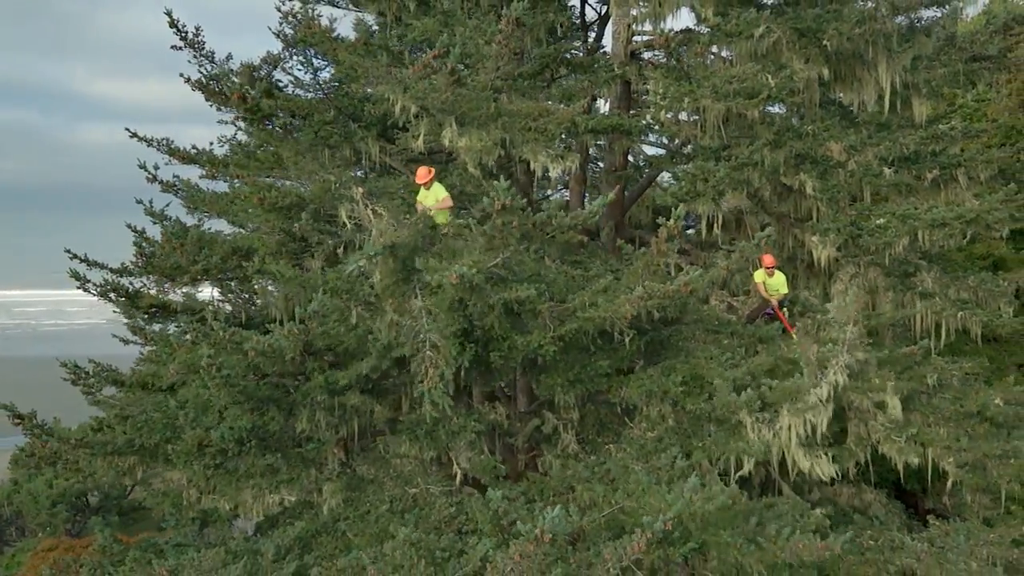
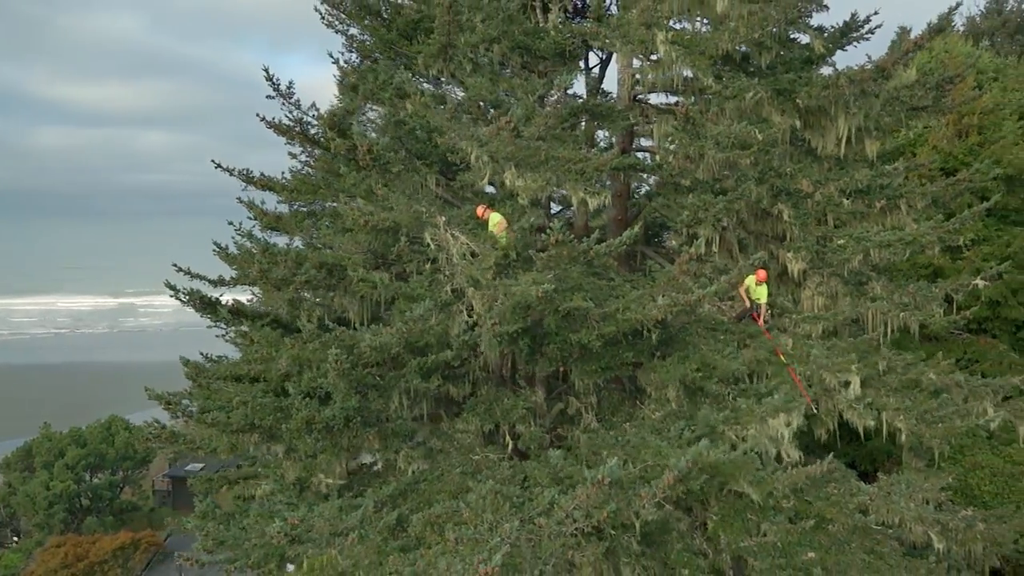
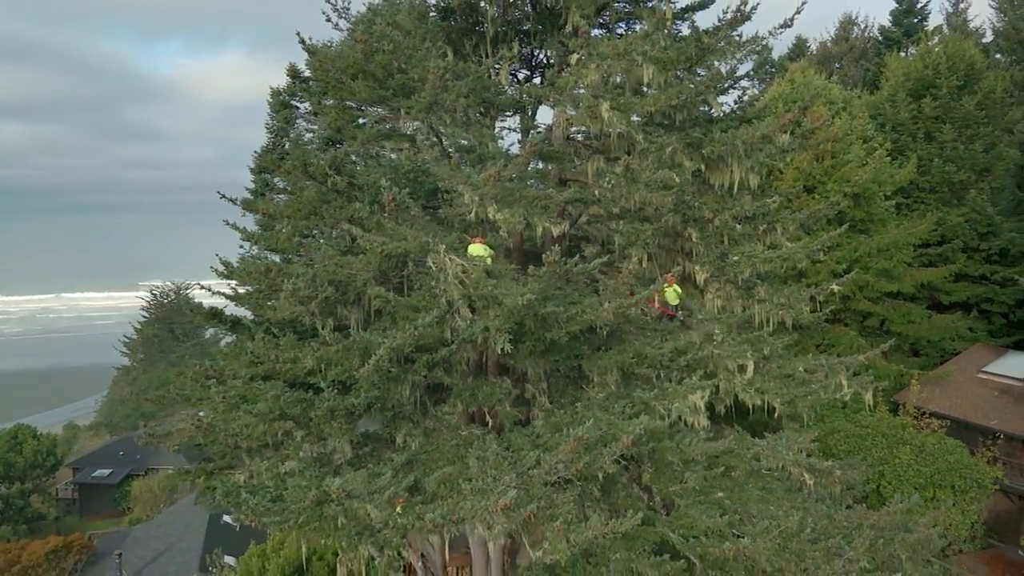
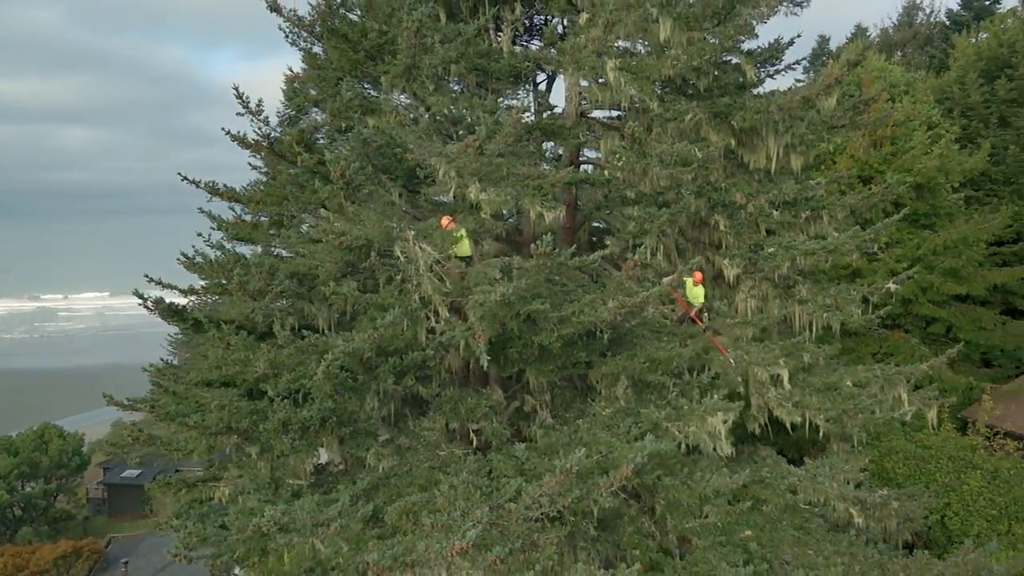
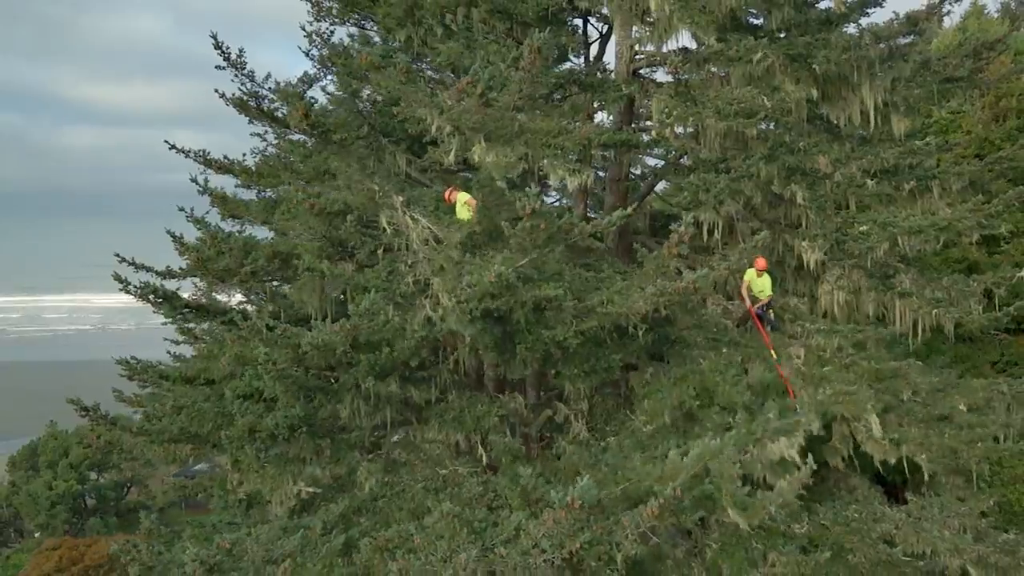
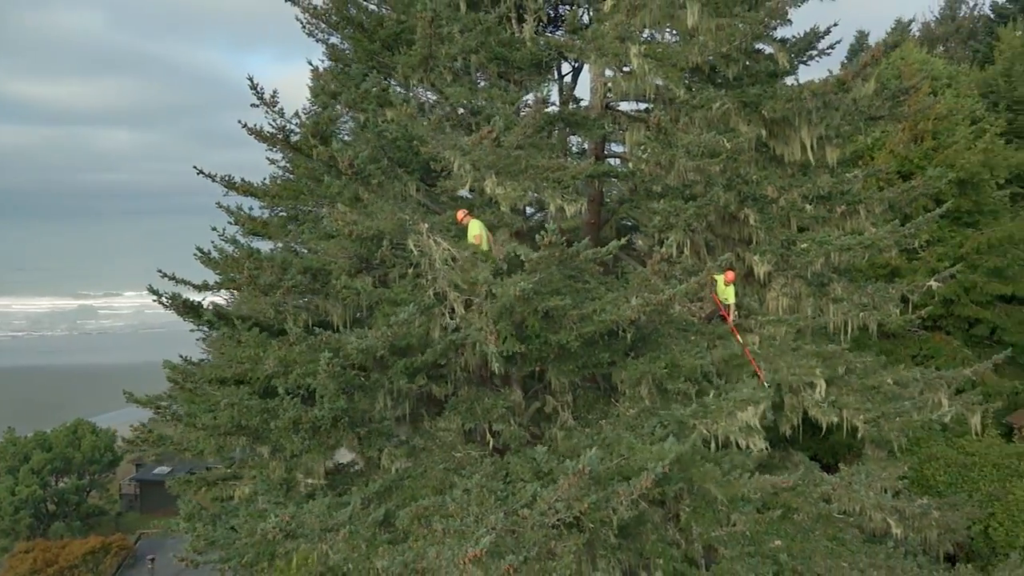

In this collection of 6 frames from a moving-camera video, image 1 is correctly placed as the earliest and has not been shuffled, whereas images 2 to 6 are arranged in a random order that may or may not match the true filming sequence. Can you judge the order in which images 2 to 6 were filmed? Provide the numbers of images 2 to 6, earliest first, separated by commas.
5, 2, 6, 4, 3
